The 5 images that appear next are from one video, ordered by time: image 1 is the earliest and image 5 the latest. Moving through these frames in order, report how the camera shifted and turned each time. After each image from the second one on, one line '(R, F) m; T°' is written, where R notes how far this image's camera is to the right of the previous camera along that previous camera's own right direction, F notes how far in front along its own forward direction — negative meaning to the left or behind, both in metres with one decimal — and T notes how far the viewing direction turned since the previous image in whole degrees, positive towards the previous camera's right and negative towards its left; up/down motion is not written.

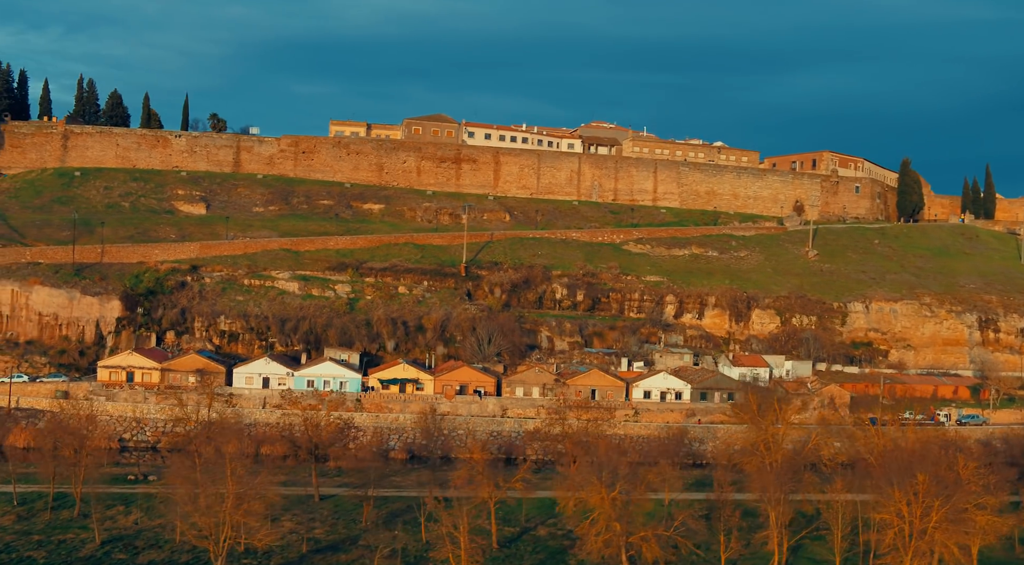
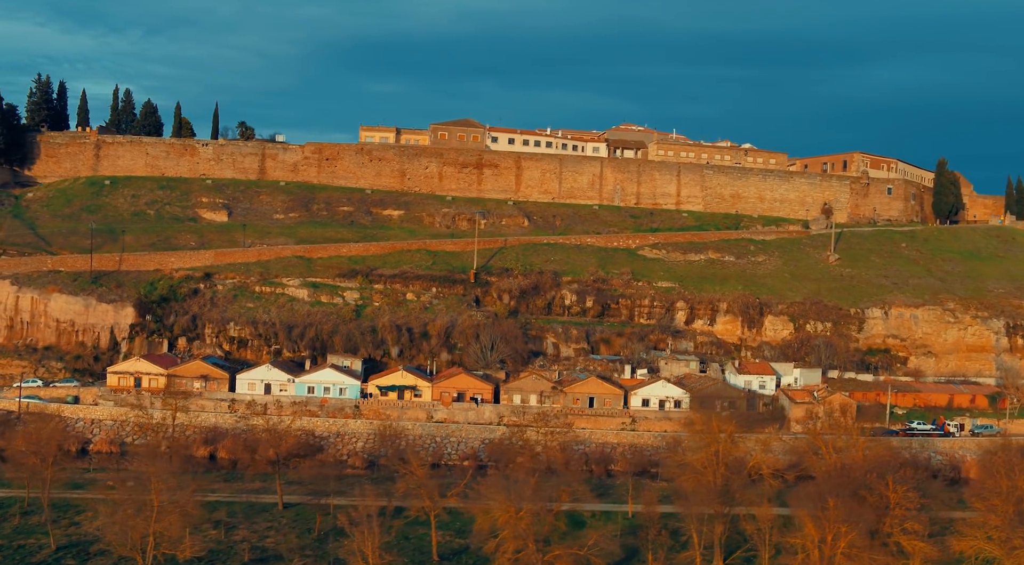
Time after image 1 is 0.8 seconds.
(+2.0, -0.2) m; -4°
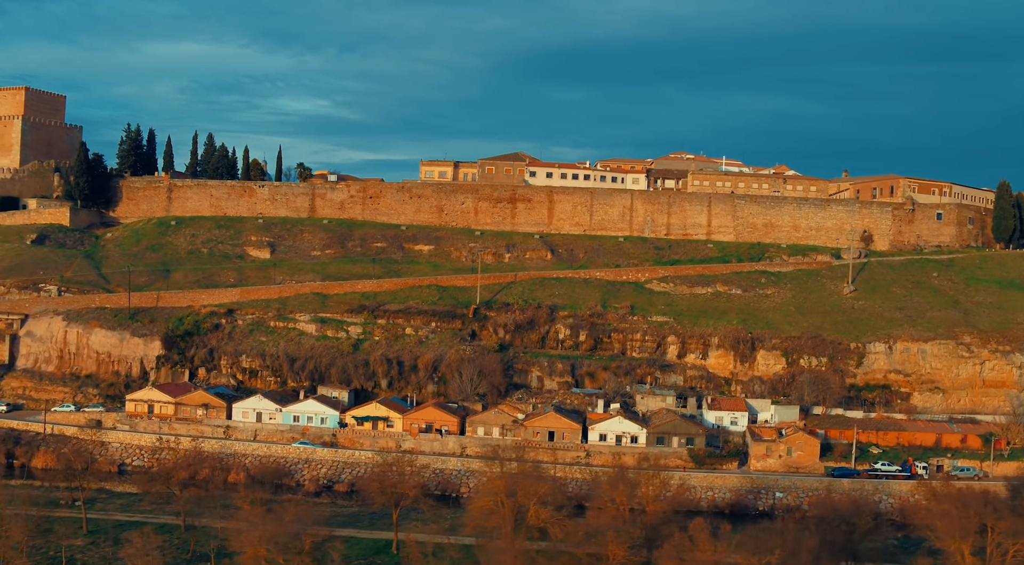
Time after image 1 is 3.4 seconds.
(+6.5, -1.4) m; -11°
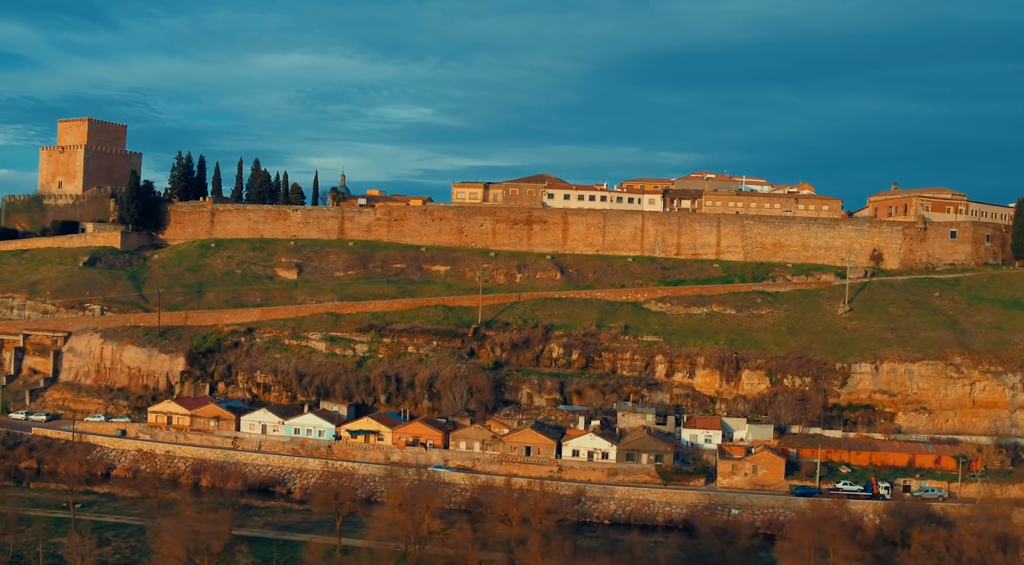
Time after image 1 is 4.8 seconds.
(+3.9, -1.8) m; -6°
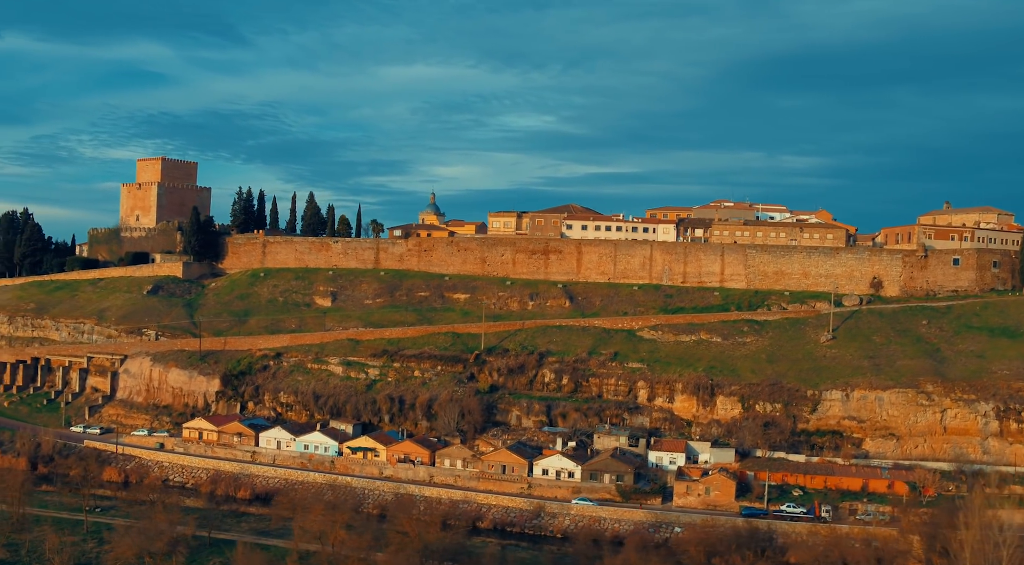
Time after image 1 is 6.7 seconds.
(+5.1, -2.9) m; -7°
